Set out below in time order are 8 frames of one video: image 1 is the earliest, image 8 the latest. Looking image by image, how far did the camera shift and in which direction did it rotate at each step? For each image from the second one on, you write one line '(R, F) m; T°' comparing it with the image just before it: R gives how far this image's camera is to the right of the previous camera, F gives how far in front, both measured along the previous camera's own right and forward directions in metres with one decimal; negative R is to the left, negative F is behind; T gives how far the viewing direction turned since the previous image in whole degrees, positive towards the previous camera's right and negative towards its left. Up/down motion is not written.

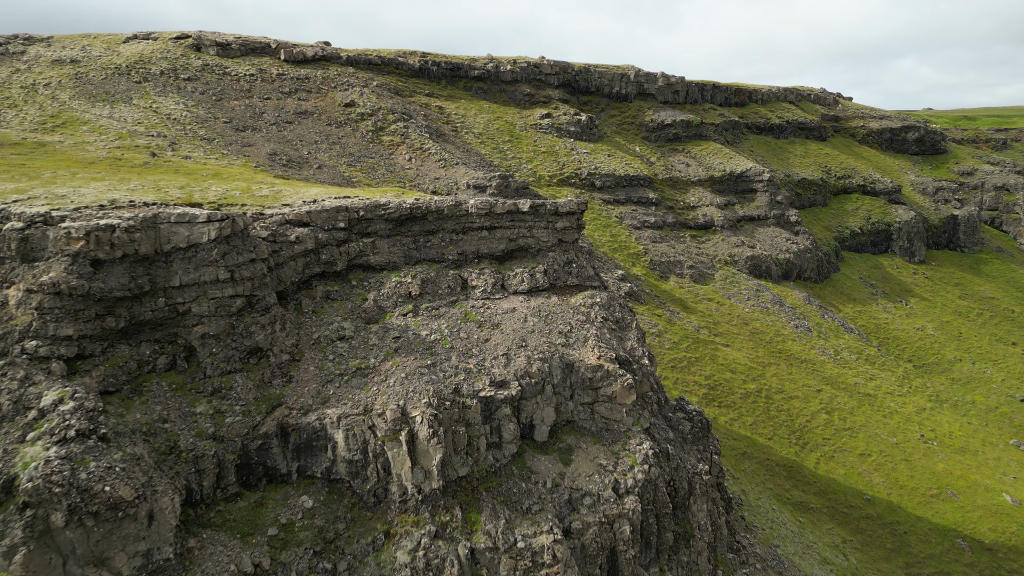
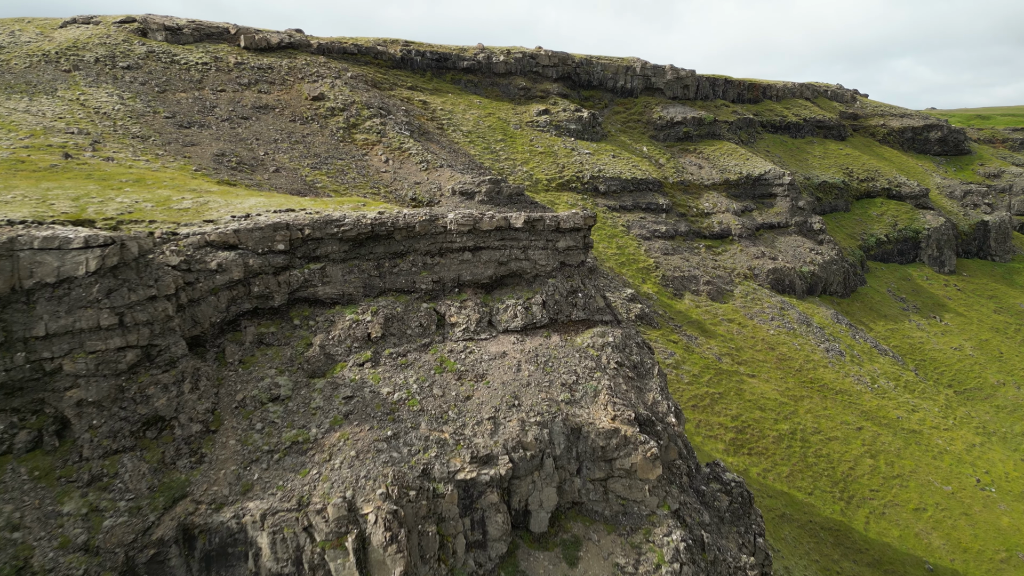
(+0.2, +4.8) m; 0°
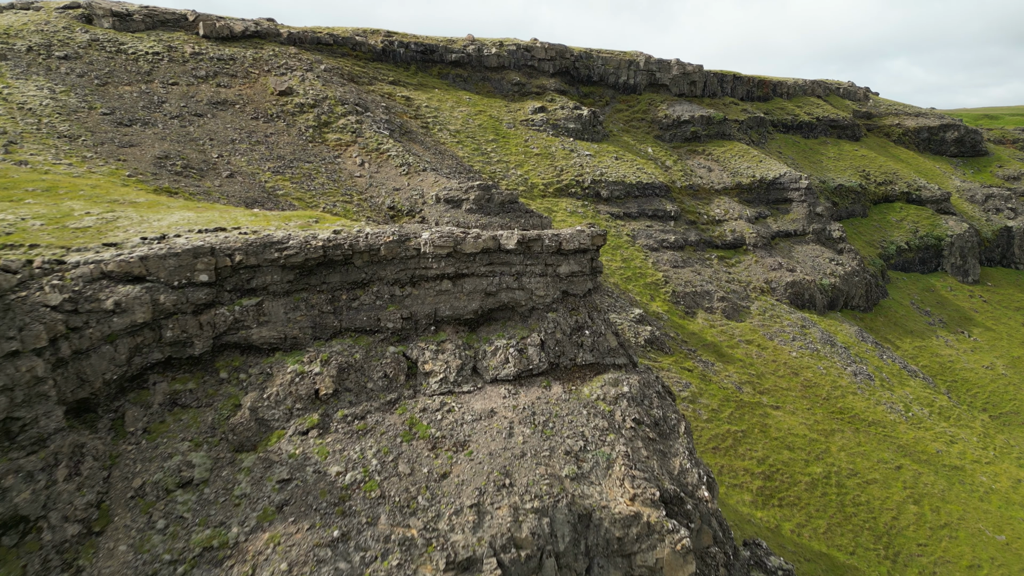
(+0.1, +3.7) m; 0°
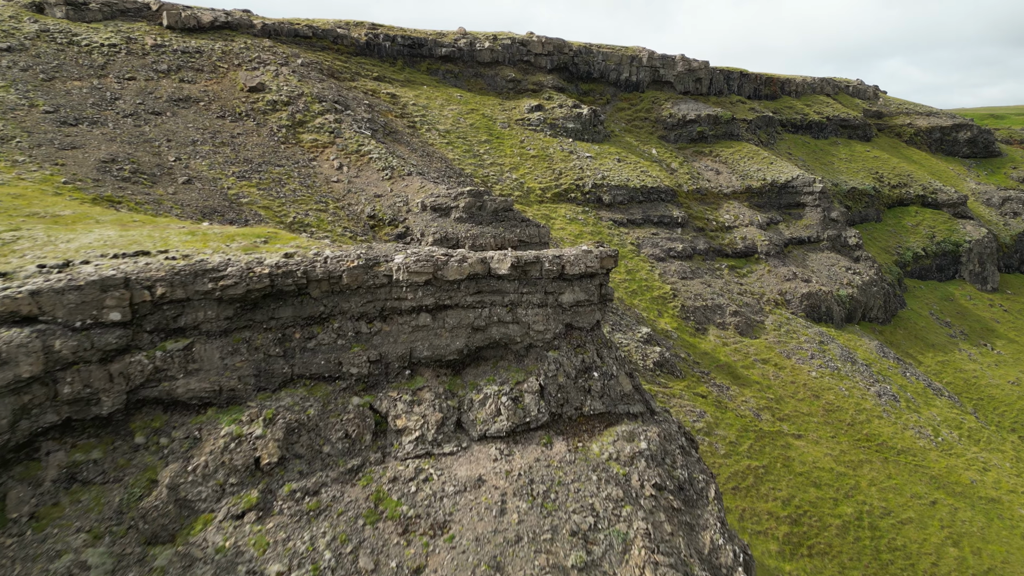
(+0.1, +2.6) m; 0°
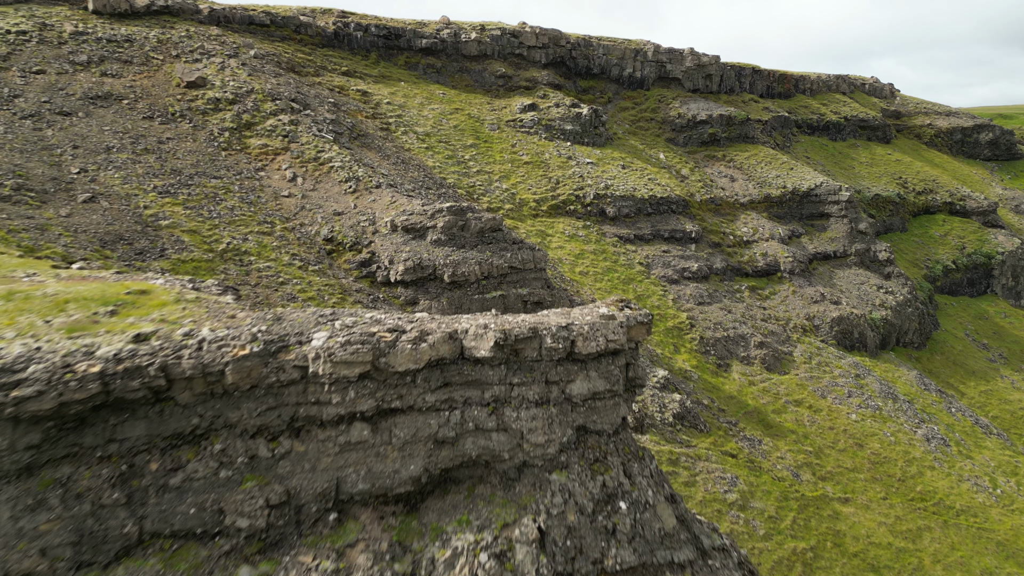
(+0.1, +4.2) m; +1°
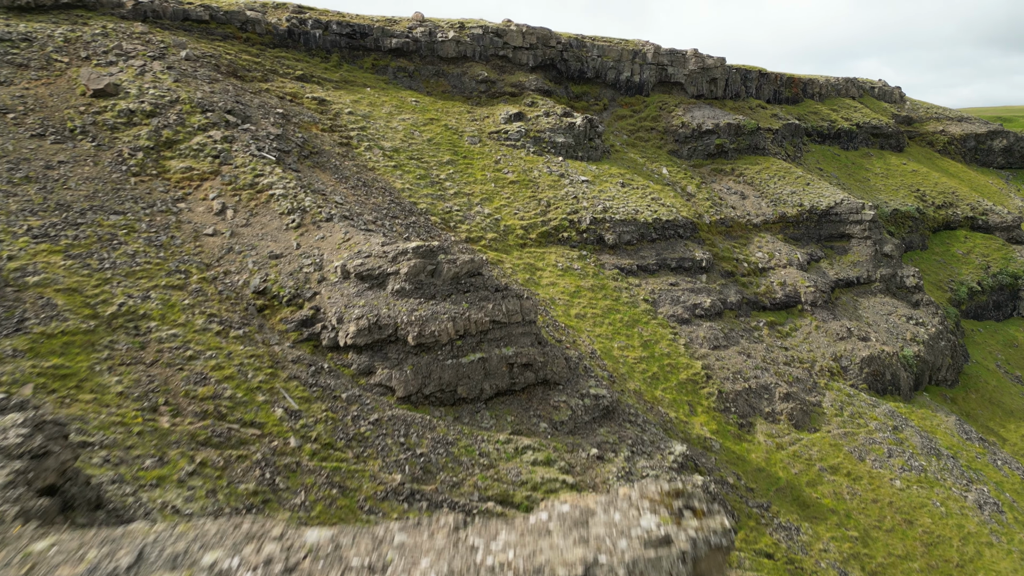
(+0.1, +3.9) m; +1°
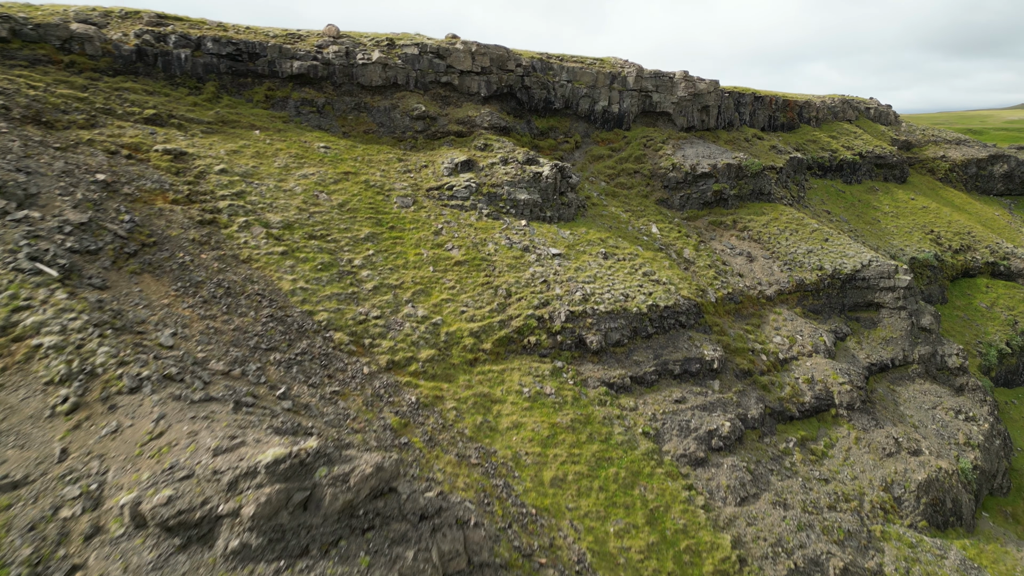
(+0.4, +6.8) m; +3°
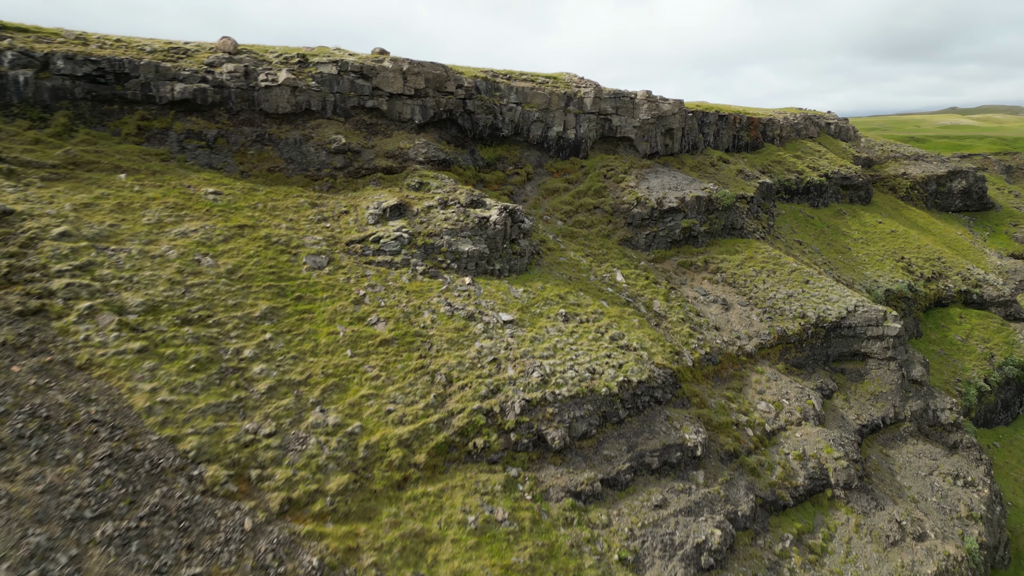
(+0.2, +3.6) m; +4°
